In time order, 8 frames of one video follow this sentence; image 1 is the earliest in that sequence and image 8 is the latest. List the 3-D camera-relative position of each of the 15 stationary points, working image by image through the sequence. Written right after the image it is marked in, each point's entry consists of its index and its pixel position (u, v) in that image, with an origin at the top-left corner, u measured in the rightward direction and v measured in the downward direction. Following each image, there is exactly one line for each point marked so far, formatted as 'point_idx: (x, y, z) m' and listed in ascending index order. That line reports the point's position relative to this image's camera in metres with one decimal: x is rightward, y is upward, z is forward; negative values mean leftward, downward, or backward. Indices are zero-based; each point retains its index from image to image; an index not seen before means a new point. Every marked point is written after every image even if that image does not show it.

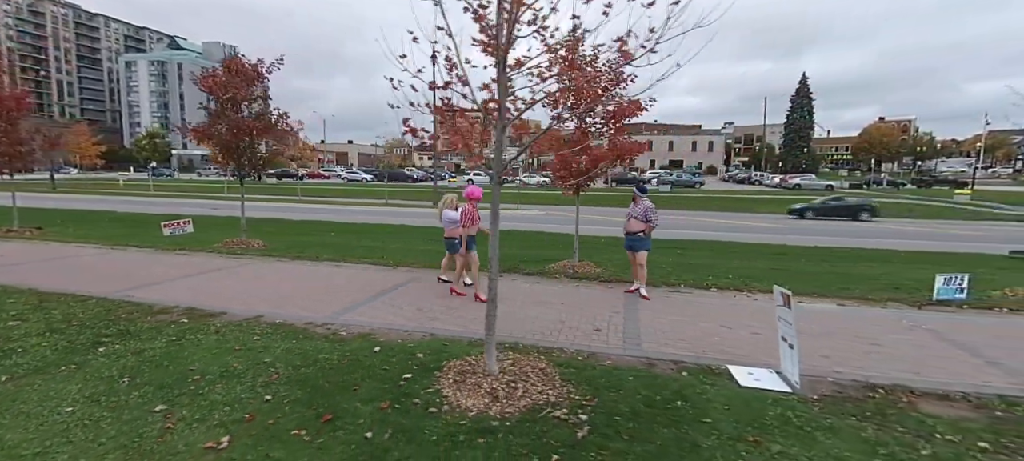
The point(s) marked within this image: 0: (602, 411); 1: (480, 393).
0: (+0.6, -1.3, +3.4) m
1: (-0.2, -1.2, +3.5) m
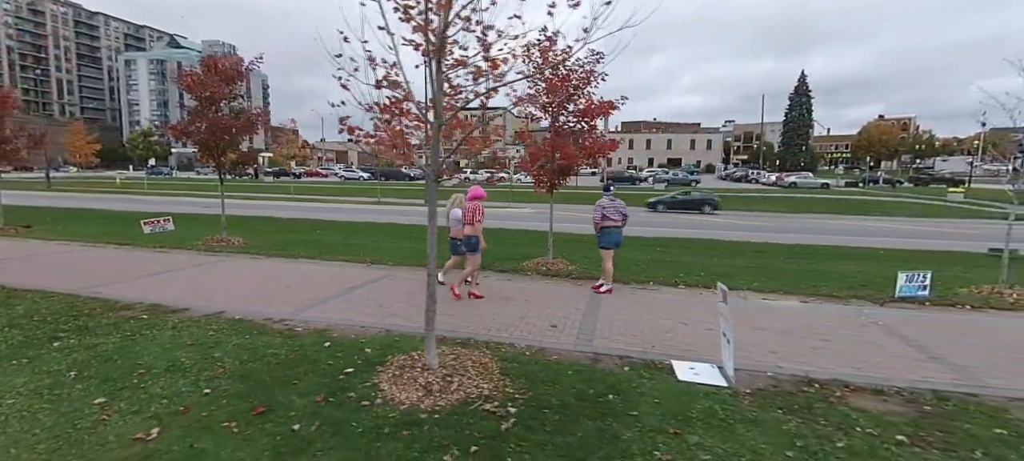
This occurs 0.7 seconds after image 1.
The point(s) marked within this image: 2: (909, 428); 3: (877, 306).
0: (+0.1, -1.3, +3.5) m
1: (-0.7, -1.2, +3.6) m
2: (+2.8, -1.4, +3.3) m
3: (+5.1, -1.1, +6.7) m
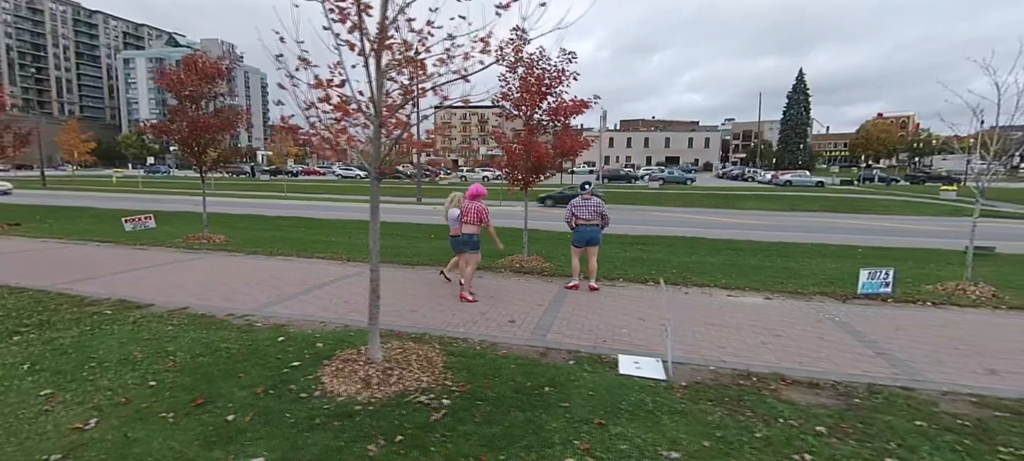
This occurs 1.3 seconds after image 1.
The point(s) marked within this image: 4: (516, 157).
0: (-0.3, -1.2, +3.6) m
1: (-1.2, -1.2, +3.7) m
2: (+2.3, -1.4, +3.4) m
3: (+4.6, -1.0, +6.8) m
4: (+0.1, +1.3, +8.6) m
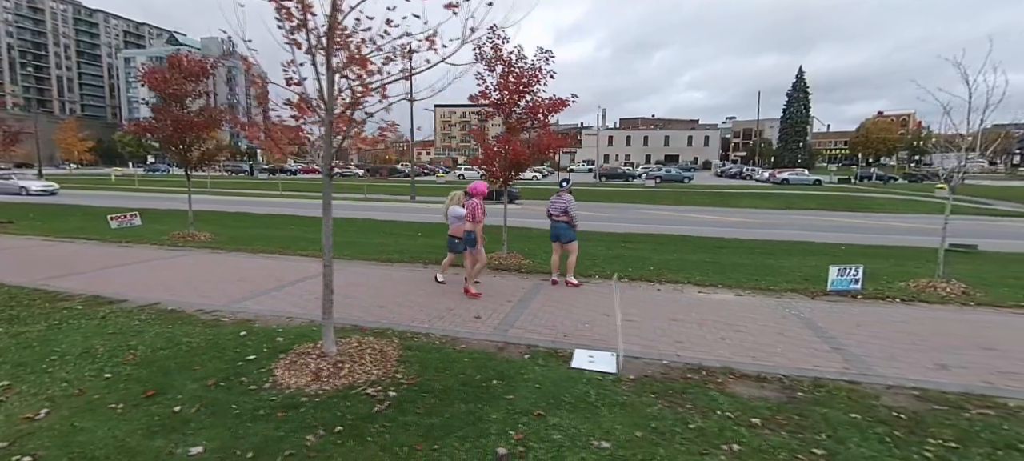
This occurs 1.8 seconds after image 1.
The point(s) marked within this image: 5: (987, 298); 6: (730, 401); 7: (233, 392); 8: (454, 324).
0: (-0.8, -1.2, +3.6) m
1: (-1.6, -1.1, +3.8) m
2: (+1.9, -1.3, +3.5) m
3: (+4.2, -1.0, +6.8) m
4: (-0.3, +1.4, +8.7) m
5: (+6.9, -1.0, +6.9) m
6: (+1.7, -1.3, +3.6) m
7: (-2.1, -1.2, +3.5) m
8: (-0.7, -1.1, +5.4) m
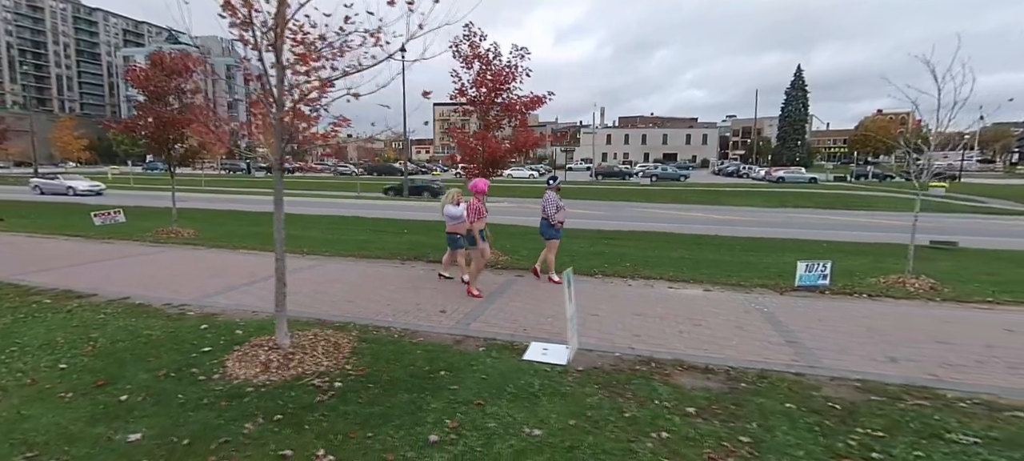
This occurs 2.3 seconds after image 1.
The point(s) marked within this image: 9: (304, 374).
0: (-1.2, -1.2, +3.7) m
1: (-2.1, -1.1, +3.8) m
2: (+1.4, -1.3, +3.6) m
3: (+3.8, -0.9, +6.9) m
4: (-0.7, +1.4, +8.8) m
5: (+6.4, -0.9, +7.0) m
6: (+1.2, -1.3, +3.7) m
7: (-2.5, -1.1, +3.6) m
8: (-1.1, -1.0, +5.5) m
9: (-1.6, -1.1, +3.7) m
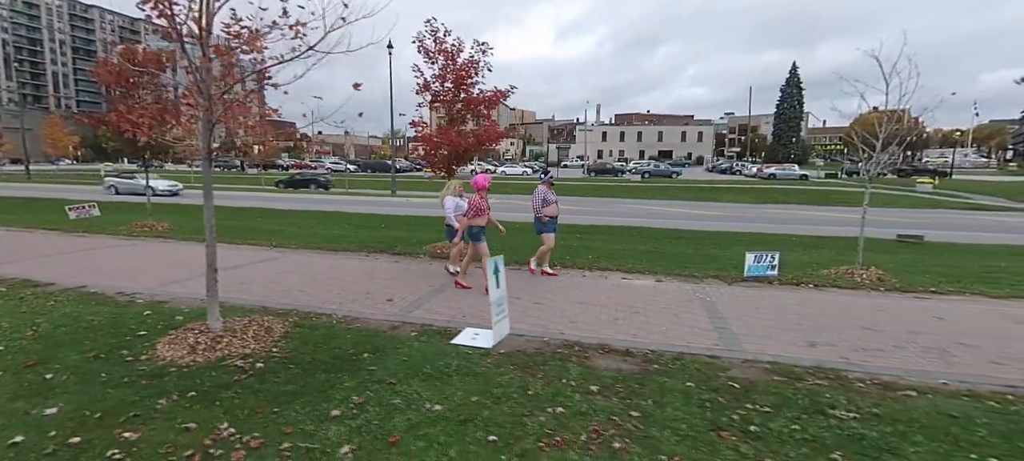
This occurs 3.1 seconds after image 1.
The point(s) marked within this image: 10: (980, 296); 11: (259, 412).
0: (-1.9, -1.0, +3.9) m
1: (-2.7, -1.0, +4.0) m
2: (+0.8, -1.2, +3.7) m
3: (+3.1, -0.8, +7.0) m
4: (-1.4, +1.6, +8.9) m
5: (+5.8, -0.8, +7.1) m
6: (+0.6, -1.2, +3.9) m
7: (-3.2, -1.0, +3.7) m
8: (-1.8, -0.9, +5.6) m
9: (-2.3, -1.0, +3.9) m
10: (+6.5, -0.9, +6.6) m
11: (-1.7, -1.2, +3.2) m
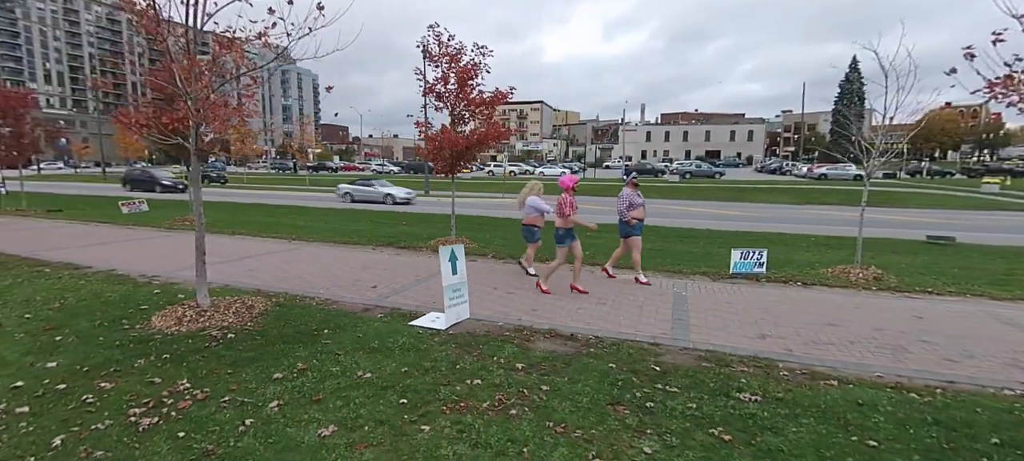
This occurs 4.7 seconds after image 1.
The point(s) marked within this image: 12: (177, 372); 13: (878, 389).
0: (-2.4, -0.9, +4.4) m
1: (-3.2, -0.8, +4.6) m
2: (+0.2, -1.1, +4.0) m
3: (+2.9, -0.7, +7.0) m
4: (-1.4, +1.7, +9.4) m
5: (+5.5, -0.8, +6.9) m
6: (0.0, -1.1, +4.1) m
7: (-3.7, -0.9, +4.4) m
8: (-2.1, -0.8, +6.1) m
9: (-2.8, -0.9, +4.4) m
10: (+6.2, -0.9, +6.3) m
11: (-2.3, -1.1, +3.7) m
12: (-2.6, -1.1, +3.6) m
13: (+2.7, -1.2, +3.5) m
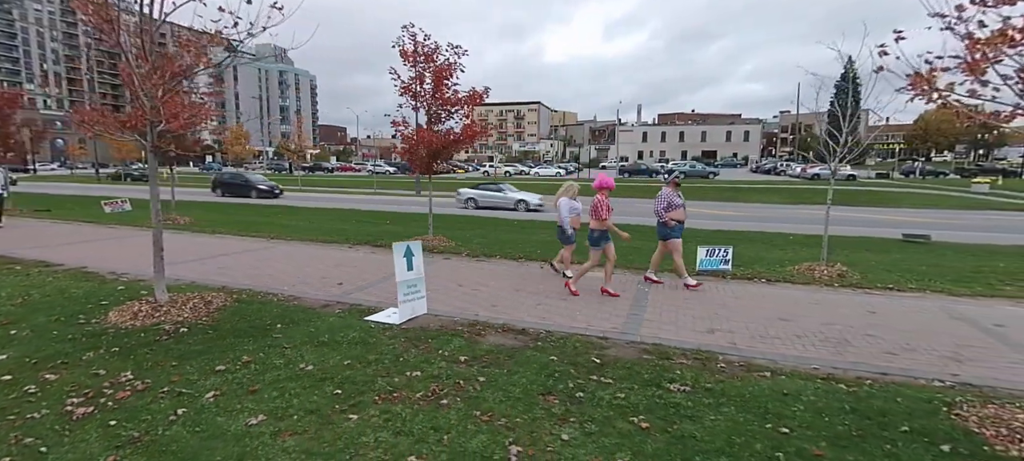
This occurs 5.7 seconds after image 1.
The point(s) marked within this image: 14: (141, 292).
0: (-2.8, -0.9, +4.4) m
1: (-3.7, -0.8, +4.6) m
2: (-0.2, -1.0, +4.0) m
3: (+2.4, -0.7, +7.1) m
4: (-1.9, +1.7, +9.4) m
5: (+5.1, -0.7, +6.9) m
6: (-0.4, -1.0, +4.2) m
7: (-4.1, -0.9, +4.4) m
8: (-2.6, -0.7, +6.2) m
9: (-3.3, -0.9, +4.5) m
10: (+5.7, -0.8, +6.4) m
11: (-2.7, -1.0, +3.7) m
12: (-3.0, -1.0, +3.7) m
13: (+2.3, -1.1, +3.6) m
14: (-4.2, -0.7, +5.4) m
